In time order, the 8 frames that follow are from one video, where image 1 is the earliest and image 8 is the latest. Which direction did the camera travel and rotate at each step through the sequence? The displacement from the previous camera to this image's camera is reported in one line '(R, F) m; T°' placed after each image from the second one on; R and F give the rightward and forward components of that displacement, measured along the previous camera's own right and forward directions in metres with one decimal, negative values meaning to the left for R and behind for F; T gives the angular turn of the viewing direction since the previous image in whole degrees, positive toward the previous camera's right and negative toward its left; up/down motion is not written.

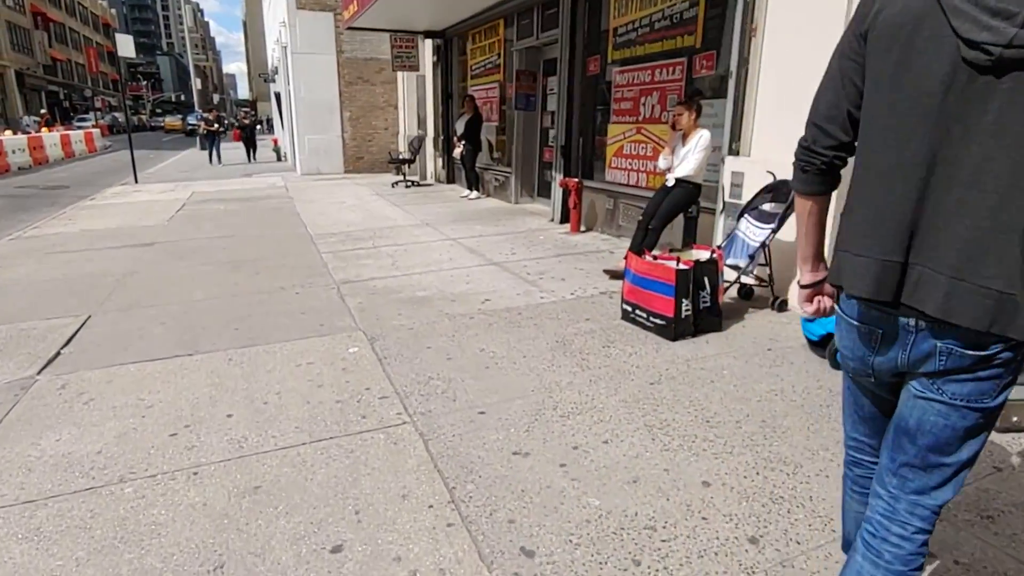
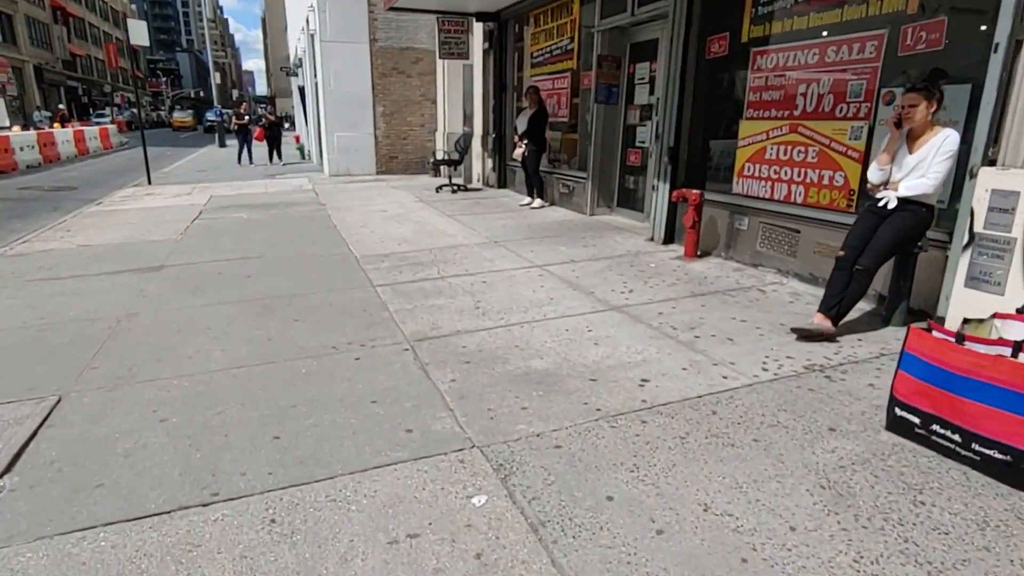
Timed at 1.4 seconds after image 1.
(-0.8, +1.7) m; -1°
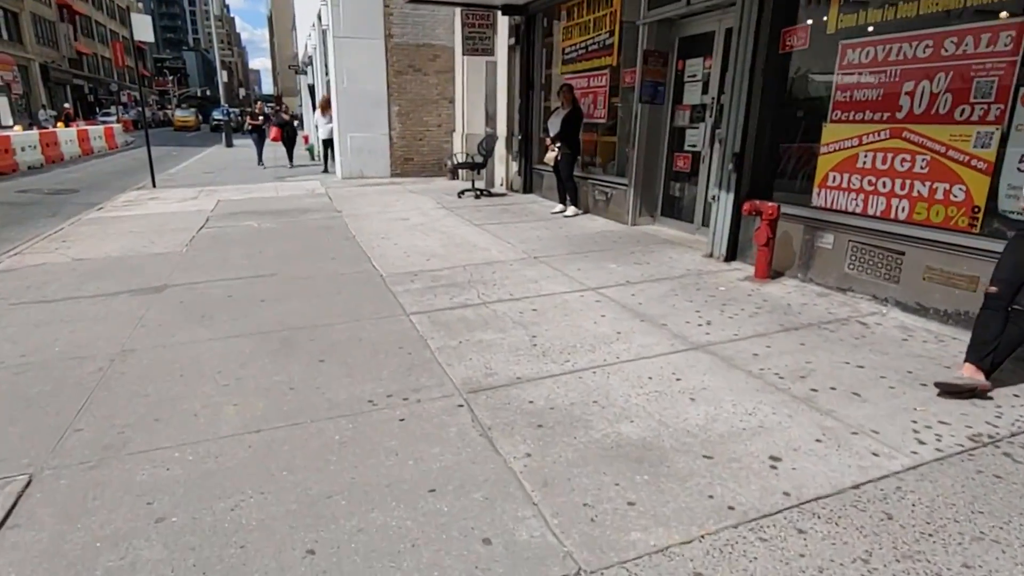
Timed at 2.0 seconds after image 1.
(-0.4, +0.7) m; 0°
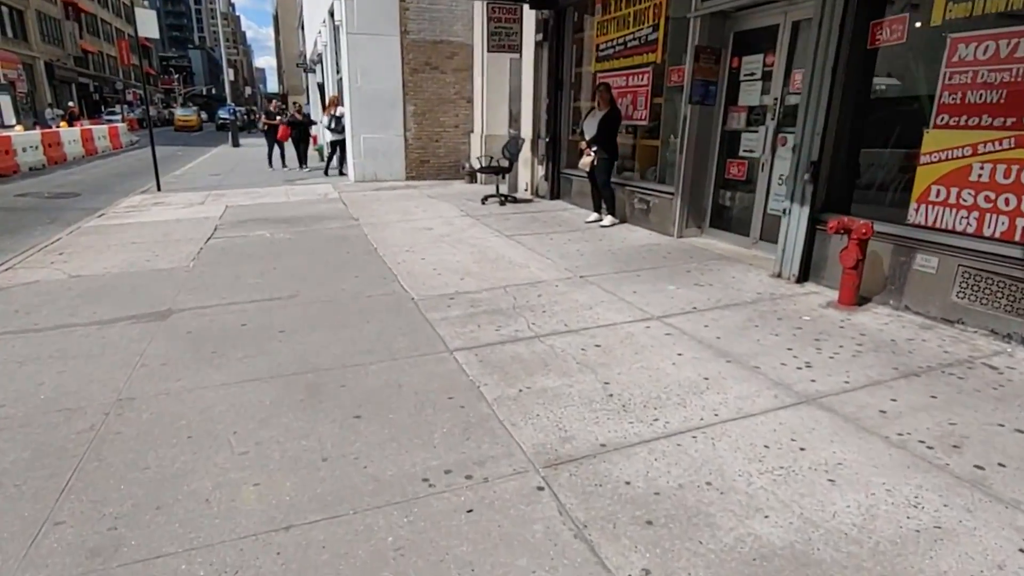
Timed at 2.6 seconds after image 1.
(-0.4, +0.7) m; 0°
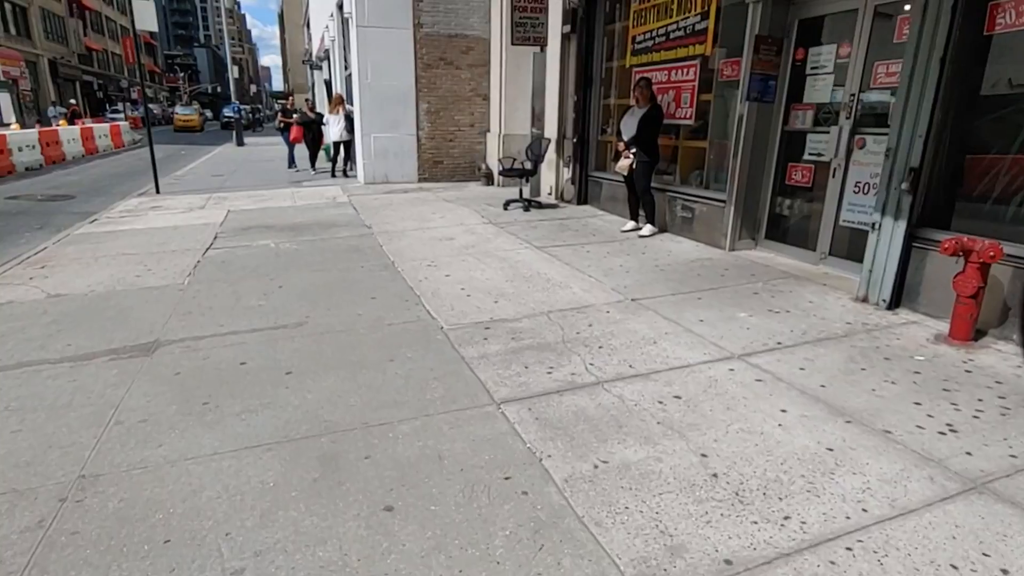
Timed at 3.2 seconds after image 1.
(-0.3, +0.8) m; 0°
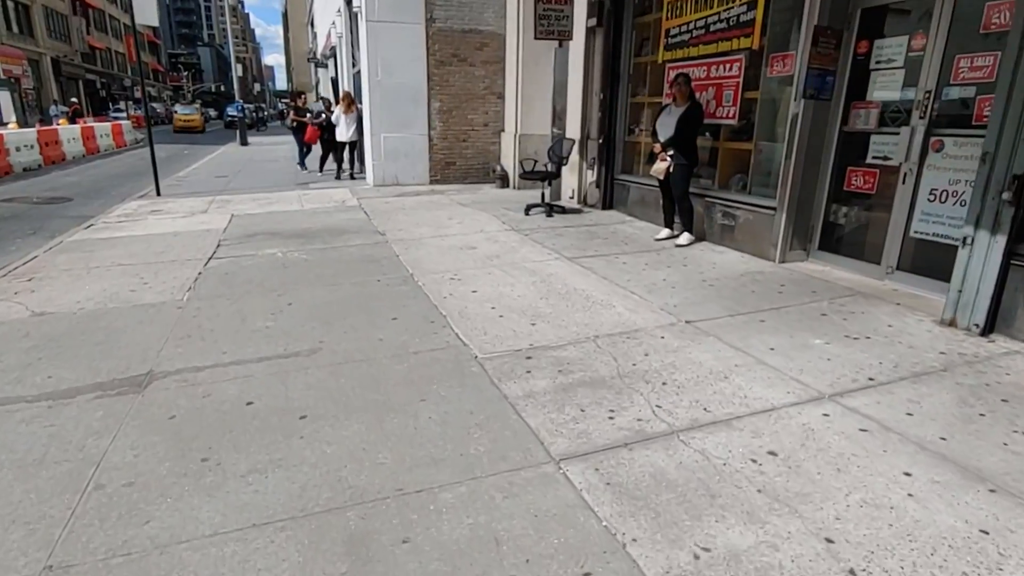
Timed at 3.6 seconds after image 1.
(-0.3, +0.6) m; 0°
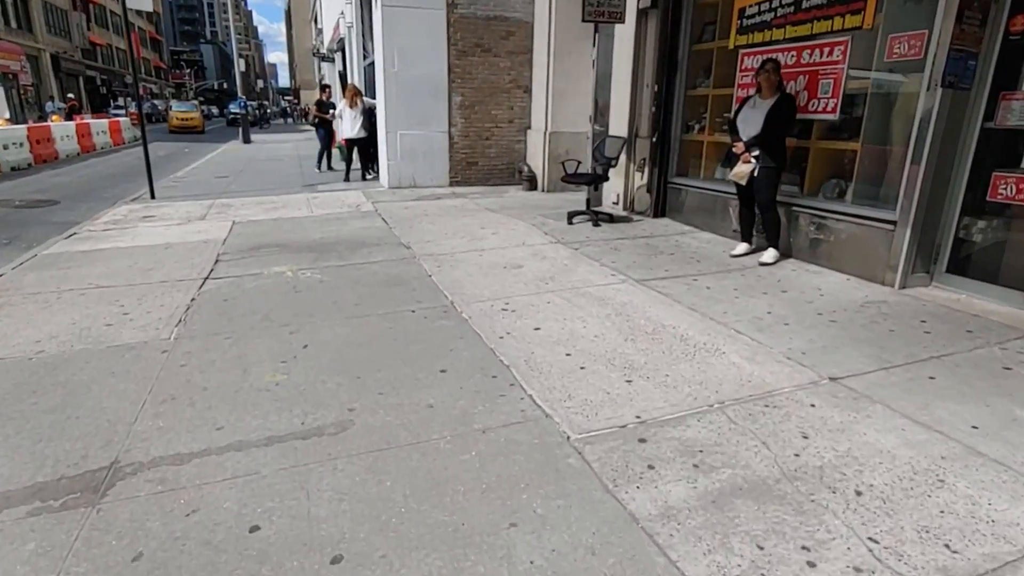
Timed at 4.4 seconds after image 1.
(-0.5, +1.1) m; 0°
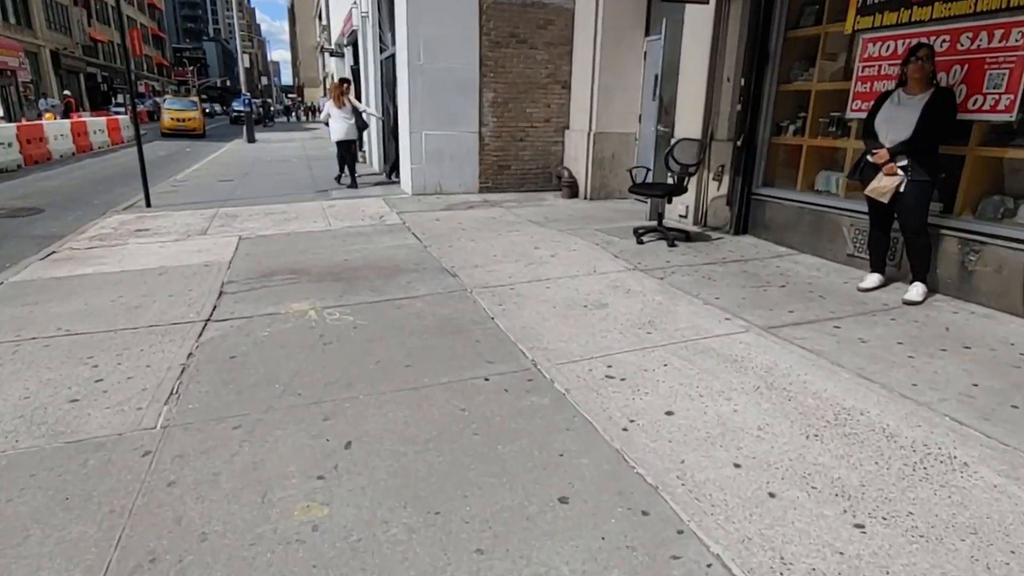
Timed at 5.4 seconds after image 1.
(-0.6, +1.2) m; 0°
